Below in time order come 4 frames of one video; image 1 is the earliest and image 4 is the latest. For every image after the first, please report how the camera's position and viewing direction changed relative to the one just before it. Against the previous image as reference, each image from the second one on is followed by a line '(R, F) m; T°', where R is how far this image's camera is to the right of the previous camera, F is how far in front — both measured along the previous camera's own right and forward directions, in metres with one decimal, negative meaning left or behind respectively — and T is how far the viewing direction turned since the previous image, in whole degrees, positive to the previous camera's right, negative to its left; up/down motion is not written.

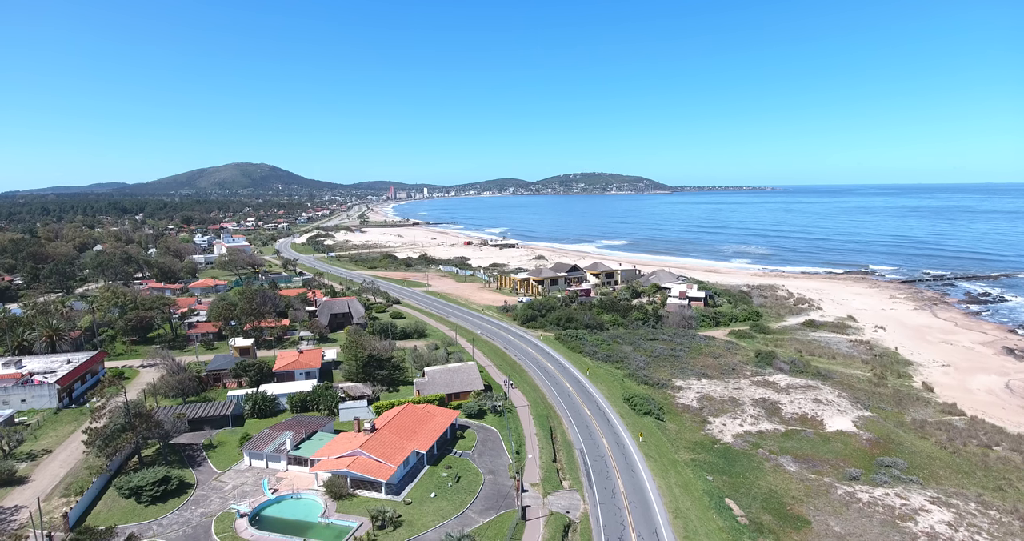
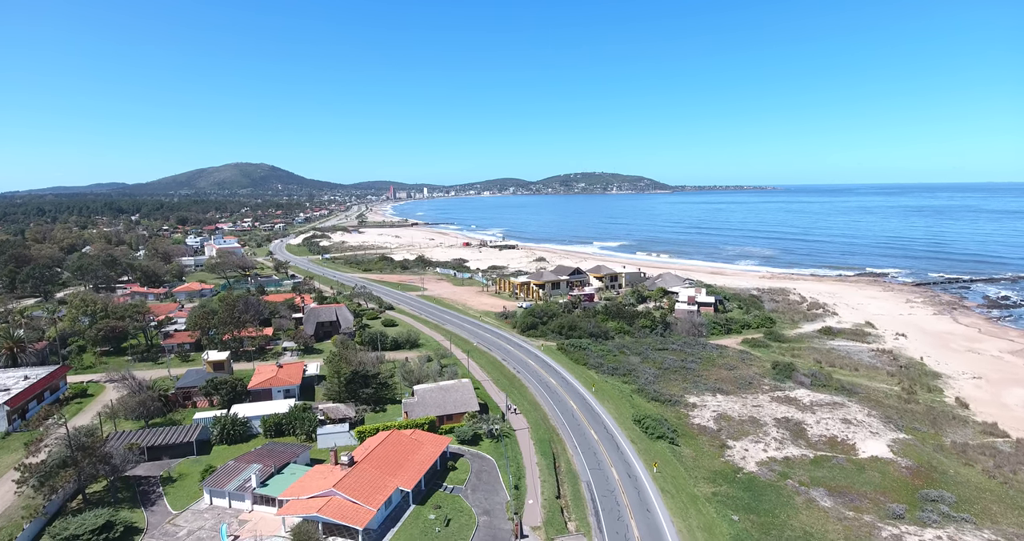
(+0.1, +3.3) m; 0°
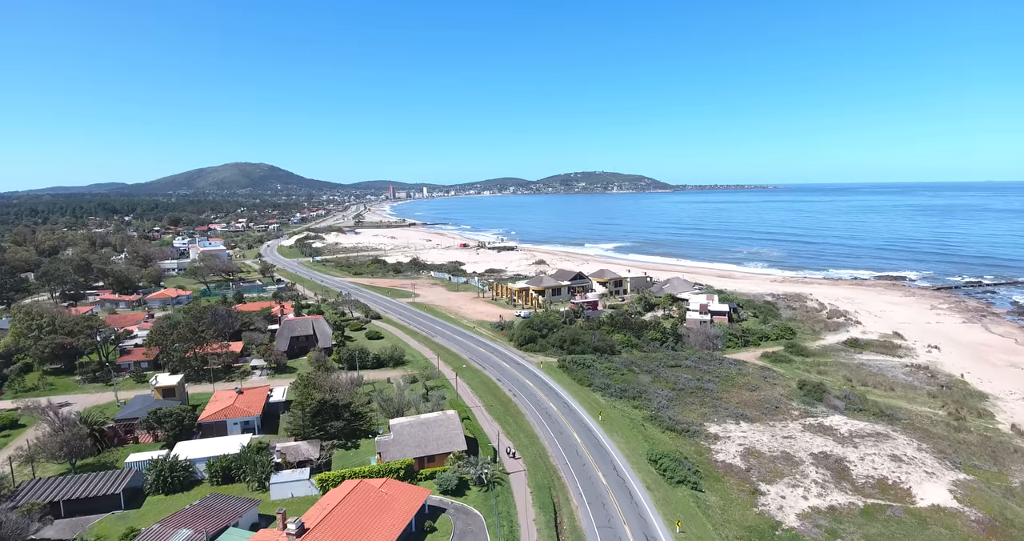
(+0.4, +4.7) m; 0°
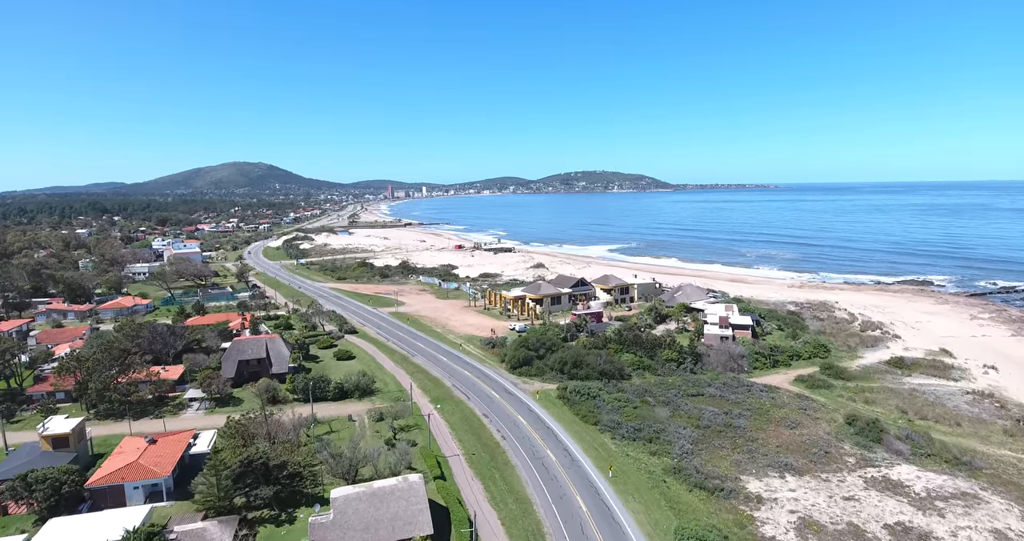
(+0.6, +6.8) m; 0°
